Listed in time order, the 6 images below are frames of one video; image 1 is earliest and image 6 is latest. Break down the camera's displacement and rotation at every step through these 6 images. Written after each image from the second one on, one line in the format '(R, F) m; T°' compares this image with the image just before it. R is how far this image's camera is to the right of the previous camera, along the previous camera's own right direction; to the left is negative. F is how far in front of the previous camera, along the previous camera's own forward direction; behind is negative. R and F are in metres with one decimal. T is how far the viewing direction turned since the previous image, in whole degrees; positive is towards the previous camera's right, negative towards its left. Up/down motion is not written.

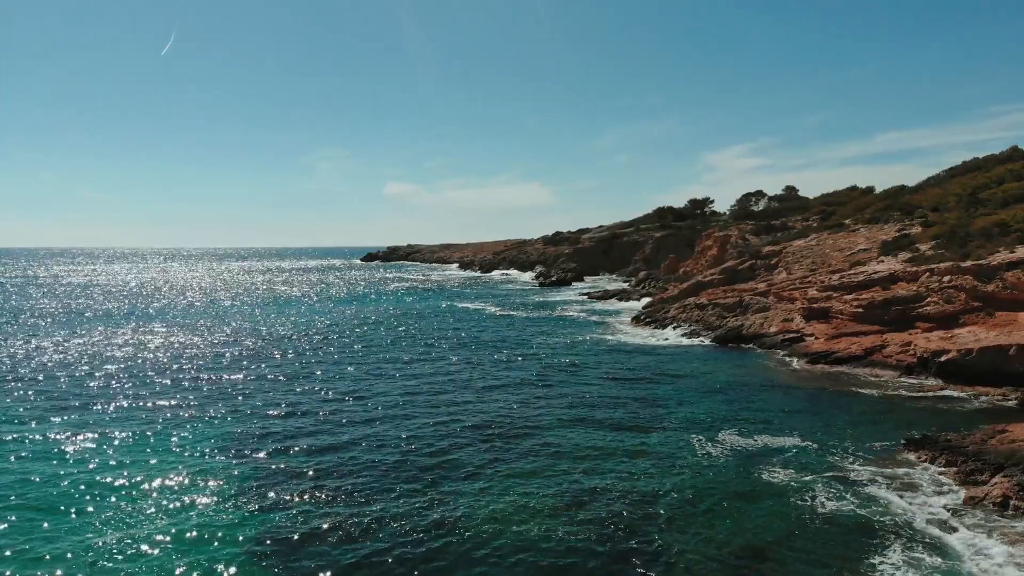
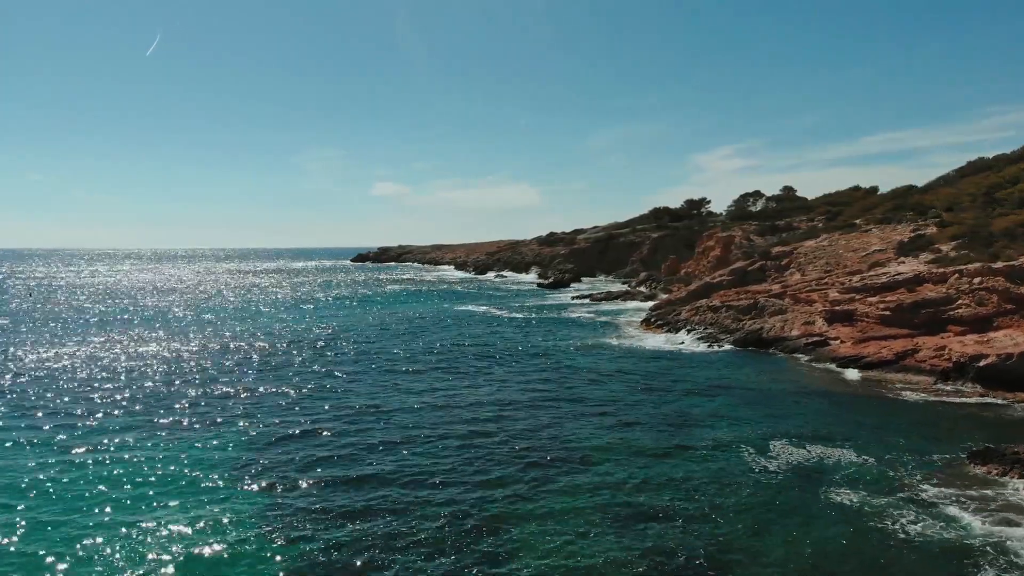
(-0.9, +1.0) m; 0°
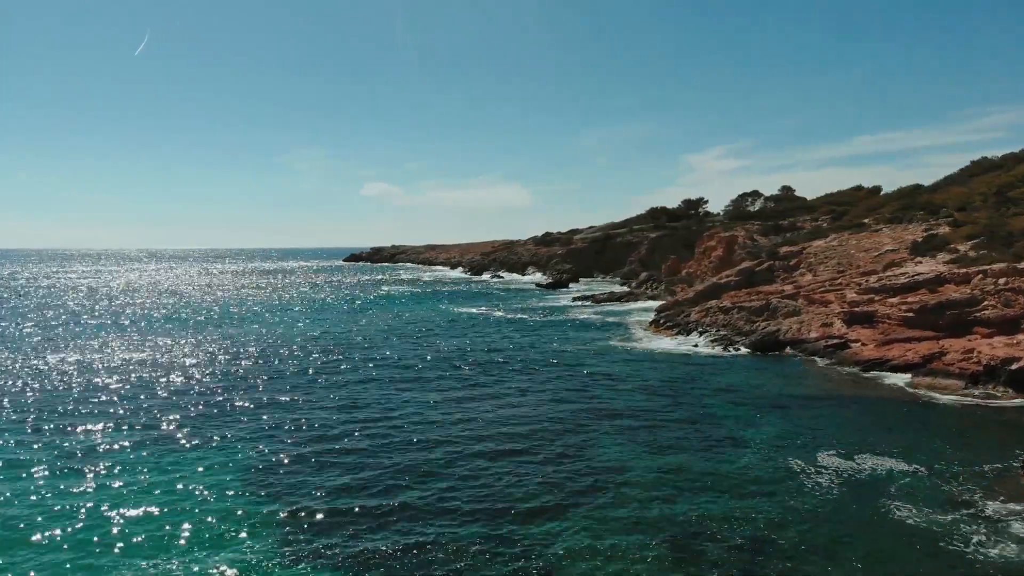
(-0.8, +0.8) m; 0°
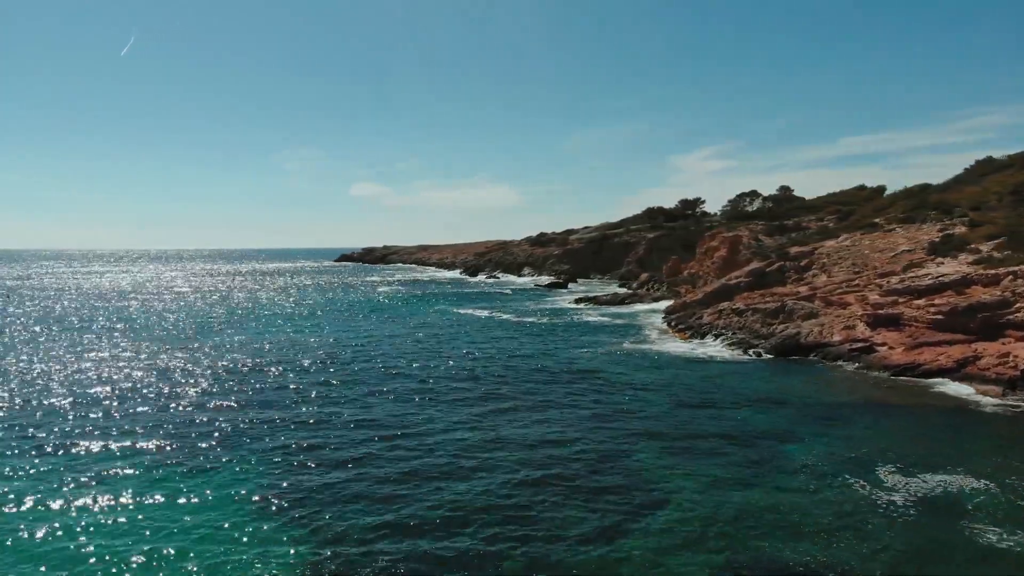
(-0.9, +0.9) m; 0°
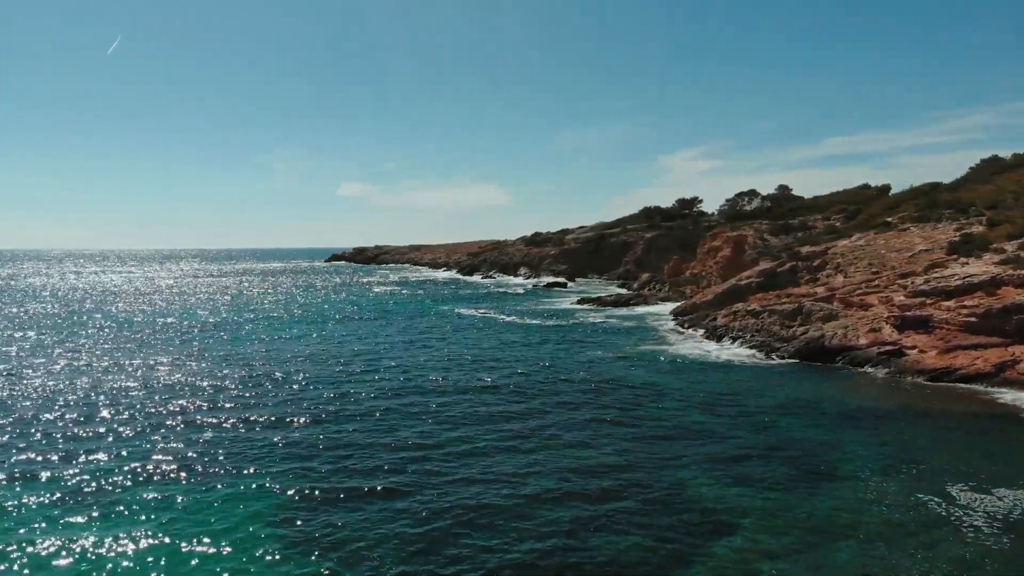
(-0.9, +1.0) m; 0°
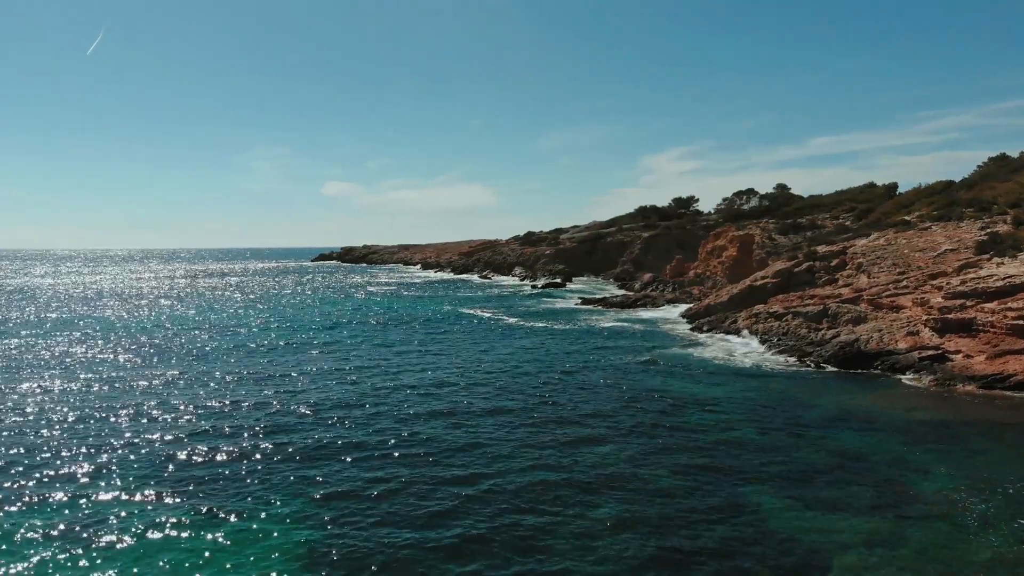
(-1.3, +1.3) m; 0°
